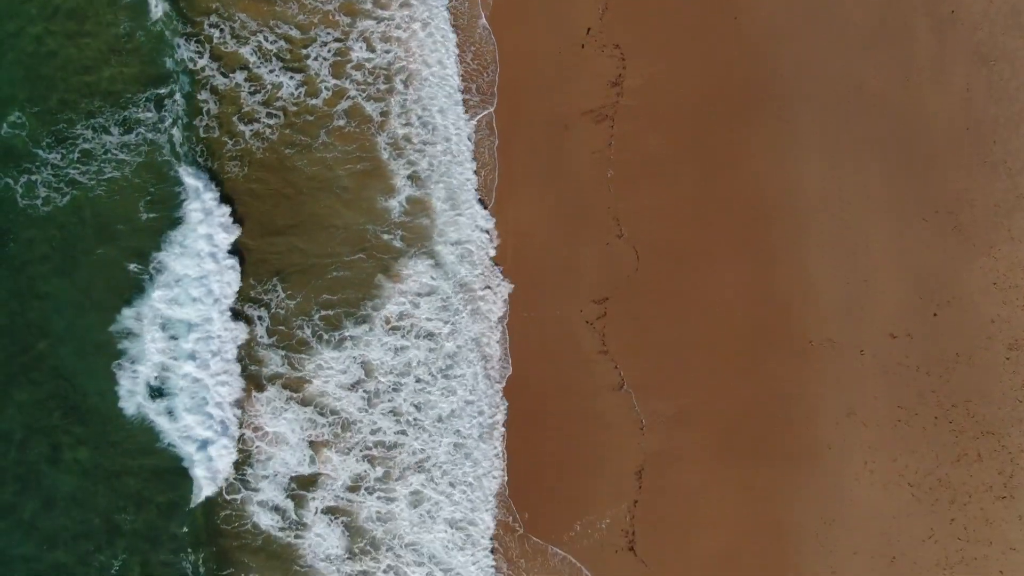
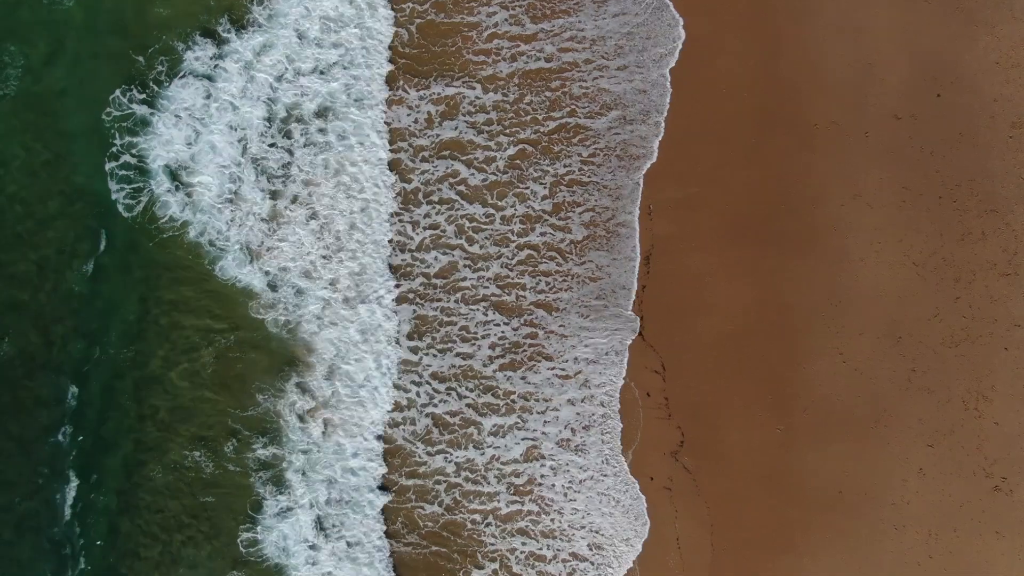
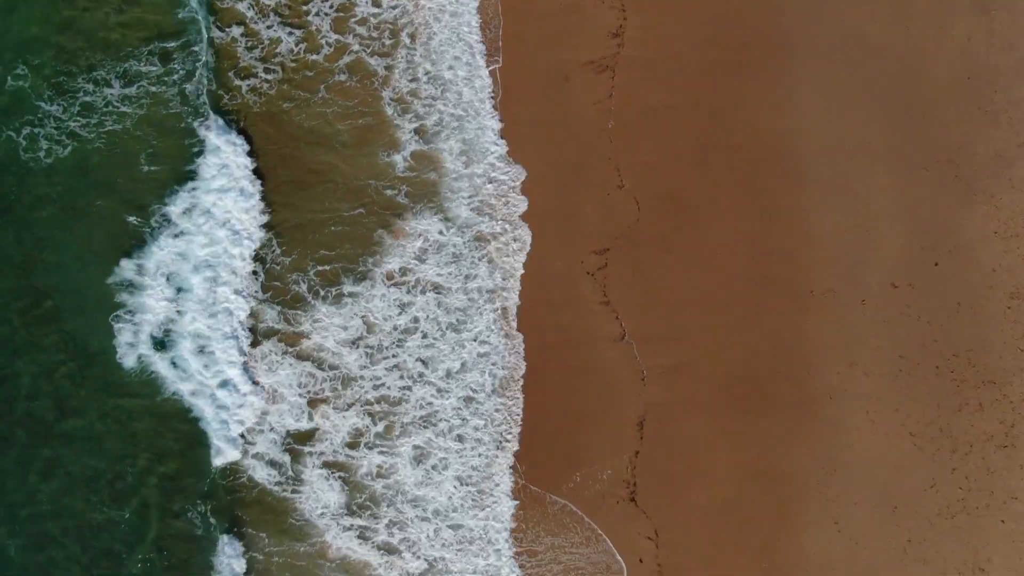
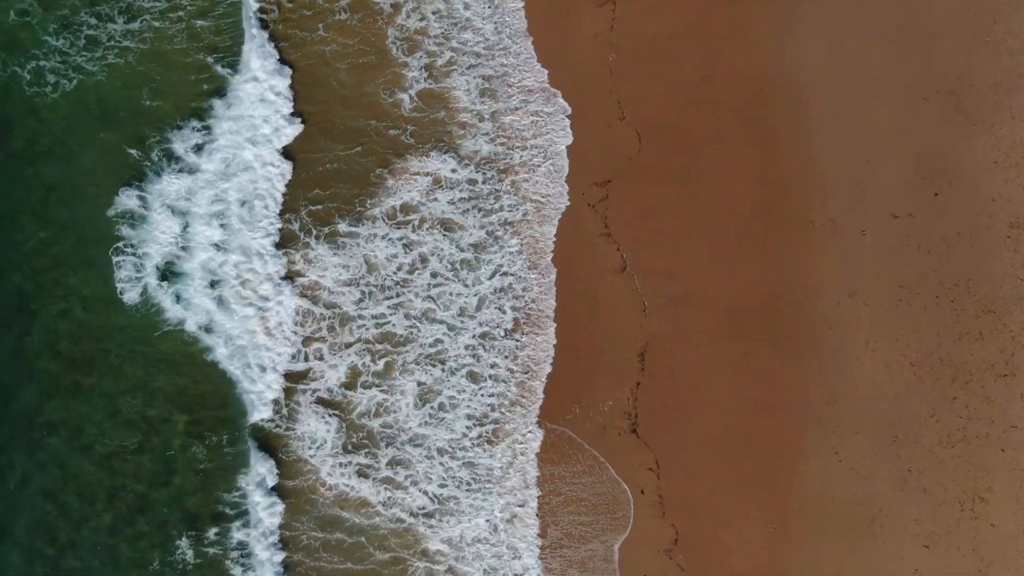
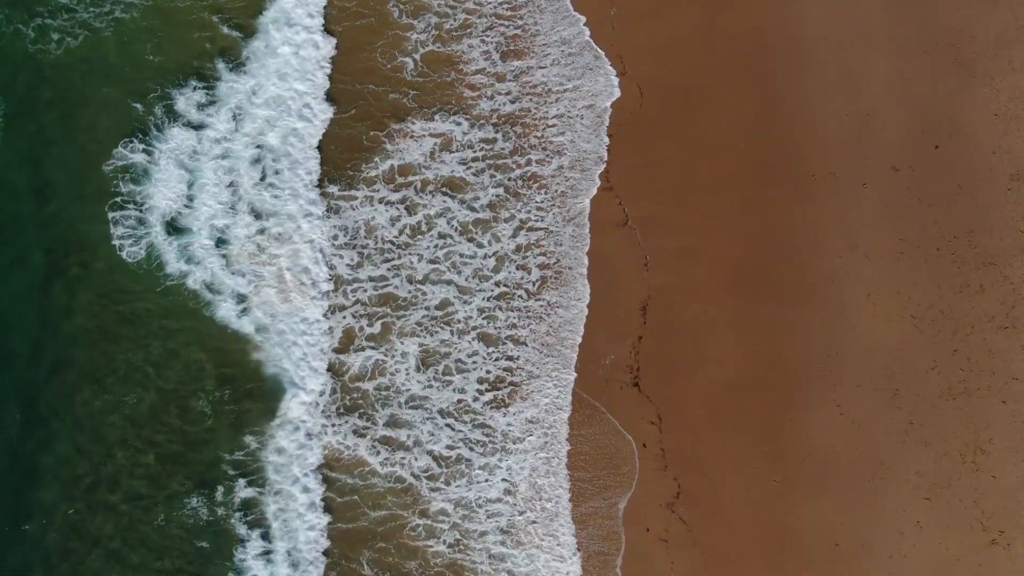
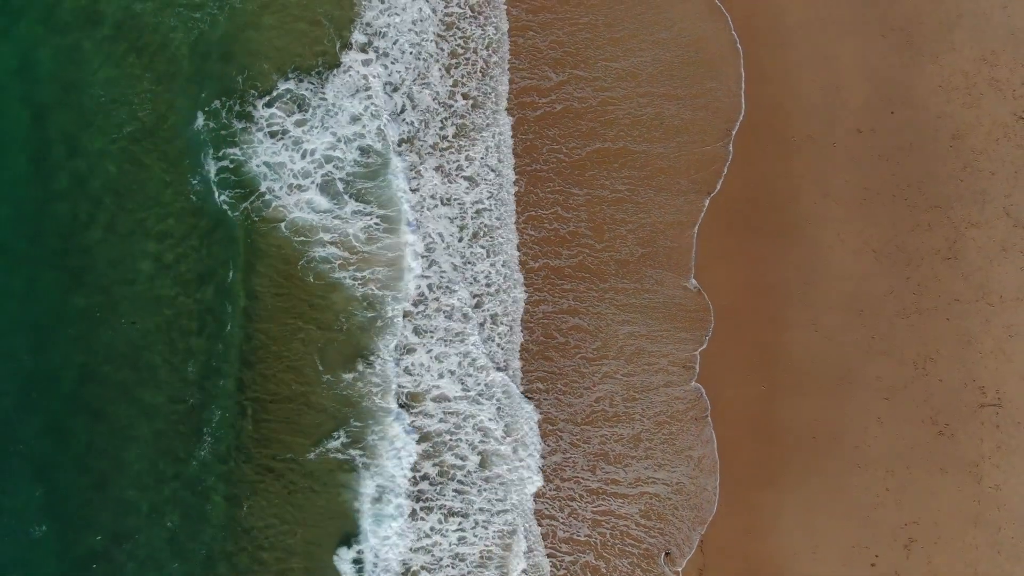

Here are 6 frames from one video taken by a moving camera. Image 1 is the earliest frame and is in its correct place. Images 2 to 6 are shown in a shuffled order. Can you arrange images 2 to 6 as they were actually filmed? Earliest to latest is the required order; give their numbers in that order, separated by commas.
3, 4, 5, 2, 6
